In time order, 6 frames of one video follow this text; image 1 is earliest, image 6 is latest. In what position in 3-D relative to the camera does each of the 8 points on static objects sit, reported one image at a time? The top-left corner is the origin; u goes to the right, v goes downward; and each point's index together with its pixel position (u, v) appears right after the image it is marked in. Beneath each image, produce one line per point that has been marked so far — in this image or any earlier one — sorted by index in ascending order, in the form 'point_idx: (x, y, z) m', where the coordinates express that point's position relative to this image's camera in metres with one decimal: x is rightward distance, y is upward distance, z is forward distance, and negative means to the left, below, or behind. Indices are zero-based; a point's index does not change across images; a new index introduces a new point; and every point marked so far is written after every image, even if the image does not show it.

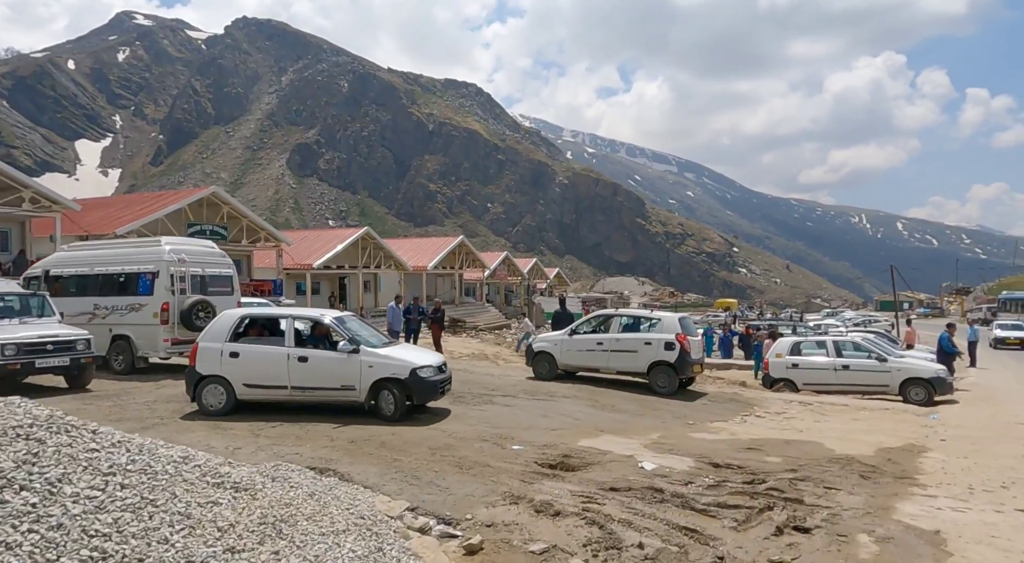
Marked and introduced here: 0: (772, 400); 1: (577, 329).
0: (+5.2, -2.4, +13.8) m
1: (+1.3, -1.0, +14.4) m
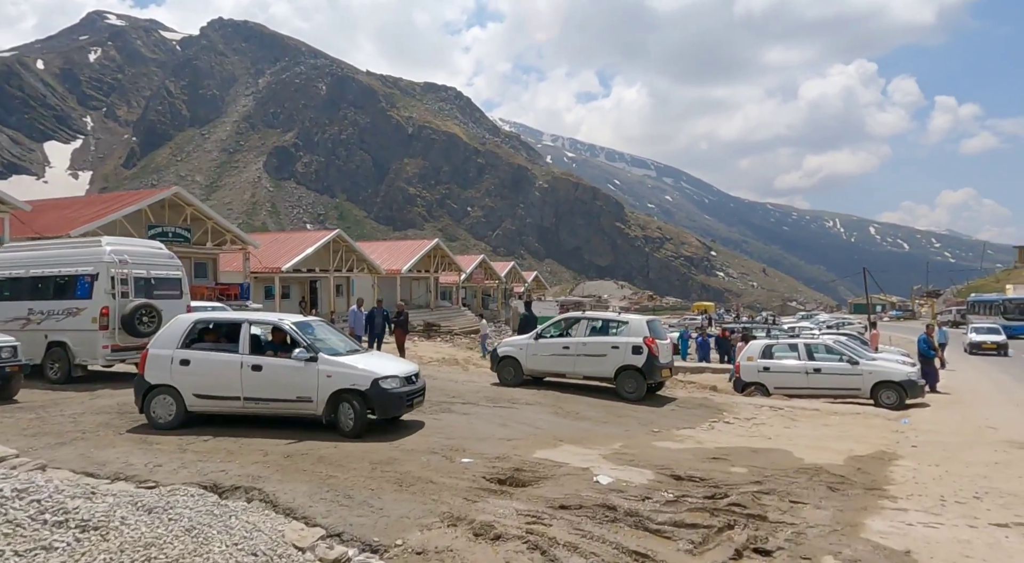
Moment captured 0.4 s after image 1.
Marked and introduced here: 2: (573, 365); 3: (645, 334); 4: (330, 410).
0: (+4.5, -2.4, +13.5) m
1: (+0.6, -1.0, +13.9) m
2: (+1.2, -1.7, +13.4) m
3: (+2.6, -1.0, +13.0) m
4: (-2.0, -1.7, +8.5) m
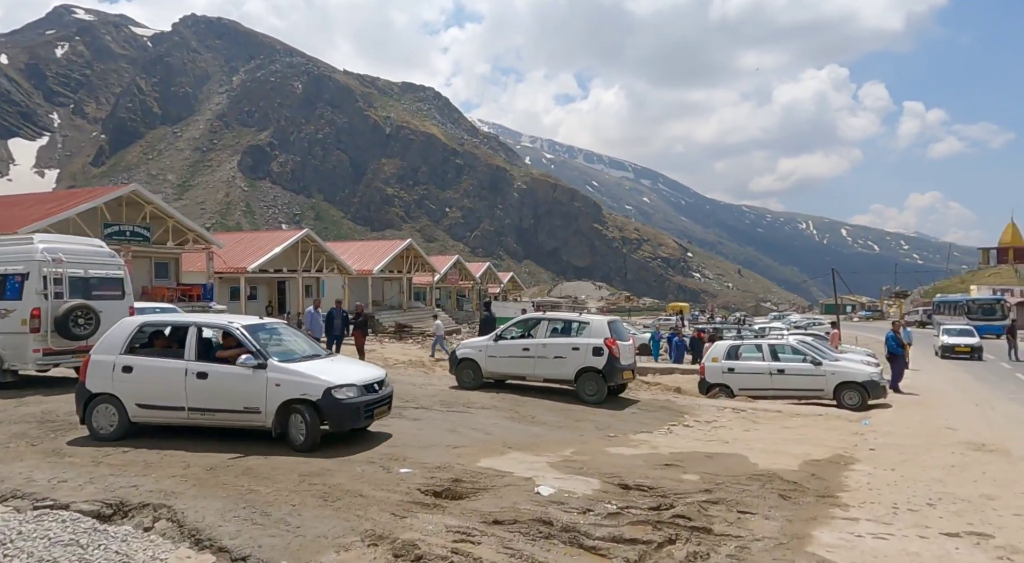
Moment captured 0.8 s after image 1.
0: (+3.7, -2.4, +13.3) m
1: (-0.2, -1.1, +13.6) m
2: (+0.4, -1.7, +13.1) m
3: (+1.8, -1.0, +12.7) m
4: (-2.7, -1.7, +8.1) m
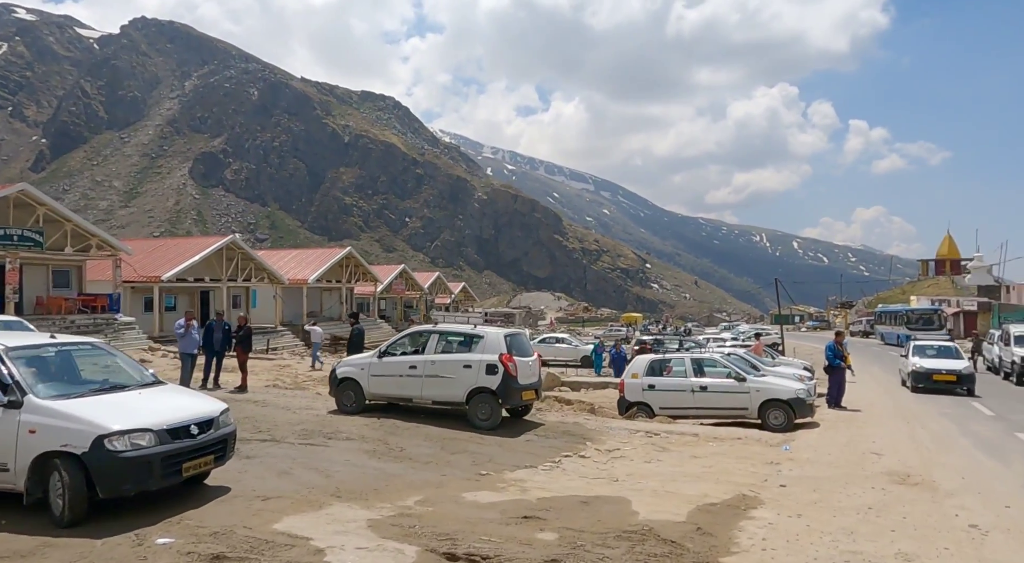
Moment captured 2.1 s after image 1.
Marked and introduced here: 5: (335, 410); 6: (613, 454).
0: (+1.7, -2.6, +11.9) m
1: (-2.2, -1.2, +12.0) m
2: (-1.5, -1.8, +11.5) m
3: (-0.2, -1.1, +11.2) m
4: (-4.3, -1.8, +6.3) m
5: (-3.2, -2.3, +12.2) m
6: (+1.4, -2.5, +9.7) m
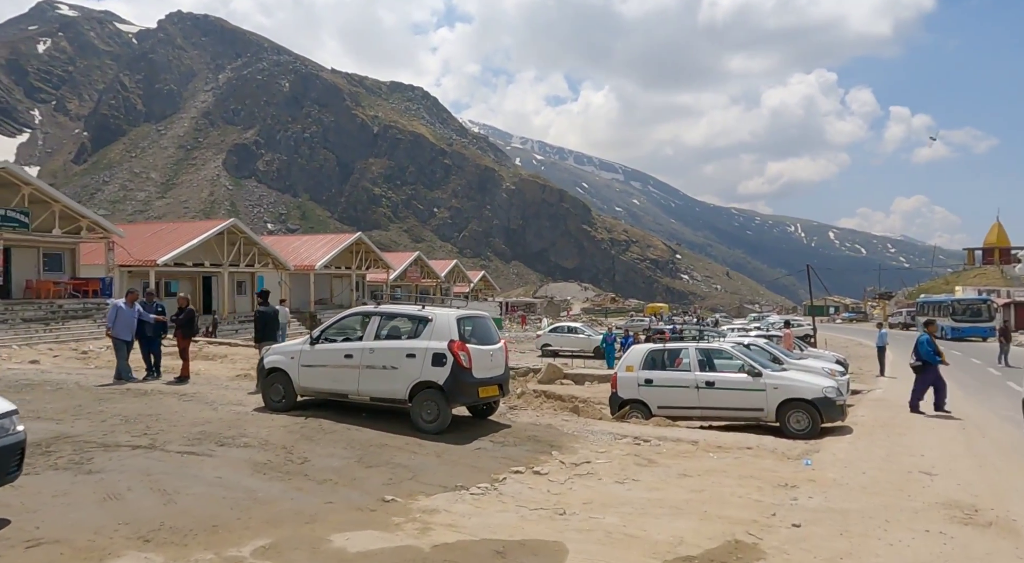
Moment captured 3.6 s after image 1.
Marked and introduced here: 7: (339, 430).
0: (+1.1, -2.2, +9.7) m
1: (-2.8, -0.8, +10.0) m
2: (-2.1, -1.4, +9.5) m
3: (-0.8, -0.7, +9.1) m
4: (-5.1, -1.4, +4.4) m
5: (-3.7, -1.9, +10.2) m
6: (+0.7, -2.1, +7.5) m
7: (-2.2, -1.9, +8.7) m
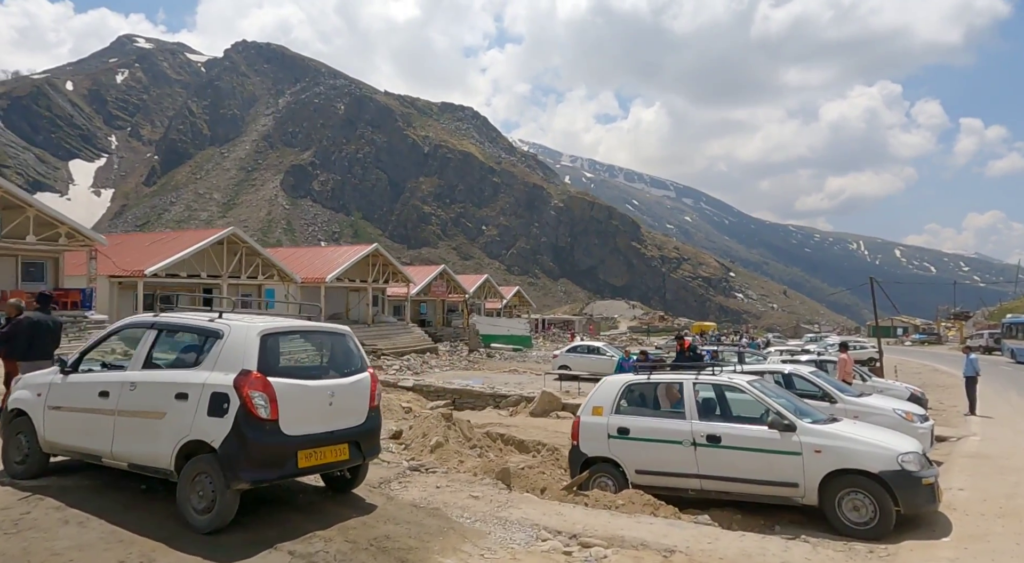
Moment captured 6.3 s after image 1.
0: (-0.1, -2.1, +5.8) m
1: (-4.0, -0.7, +6.4) m
2: (-3.4, -1.3, +5.8) m
3: (-2.1, -0.7, +5.4) m
4: (-6.8, -1.2, +1.0) m
5: (-4.9, -1.8, +6.7) m
6: (-0.7, -2.0, +3.7) m
7: (-3.5, -1.8, +5.1) m
